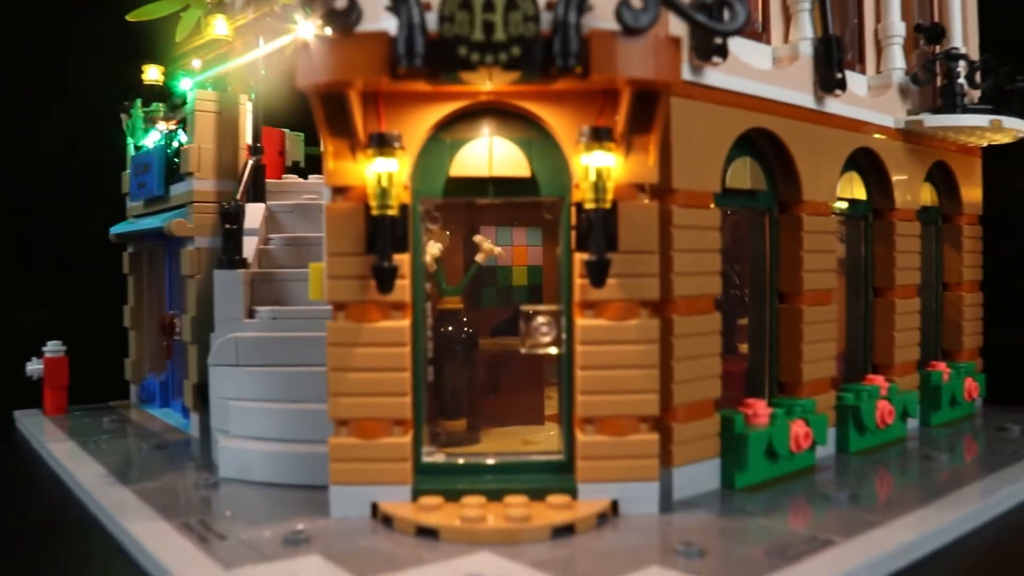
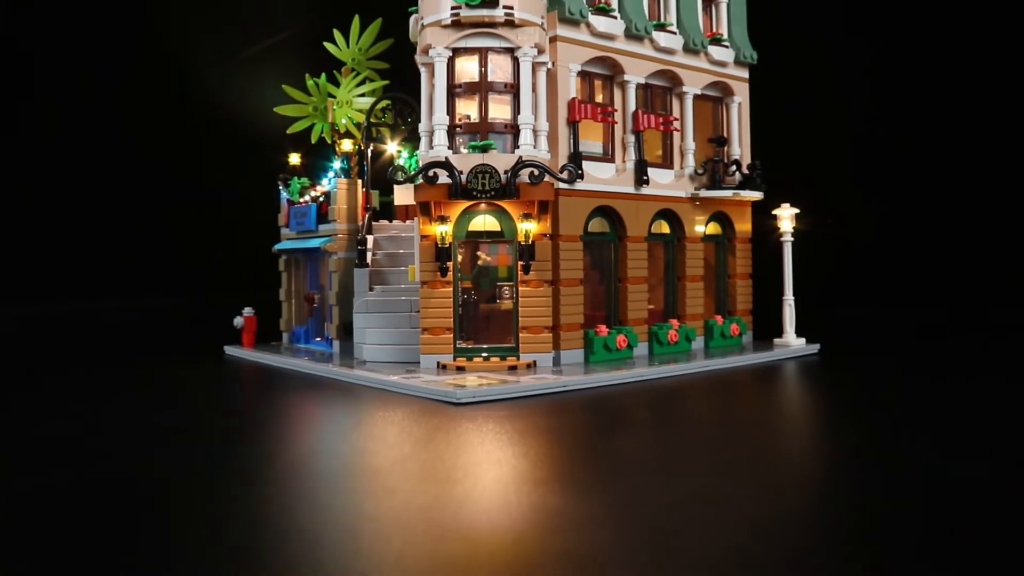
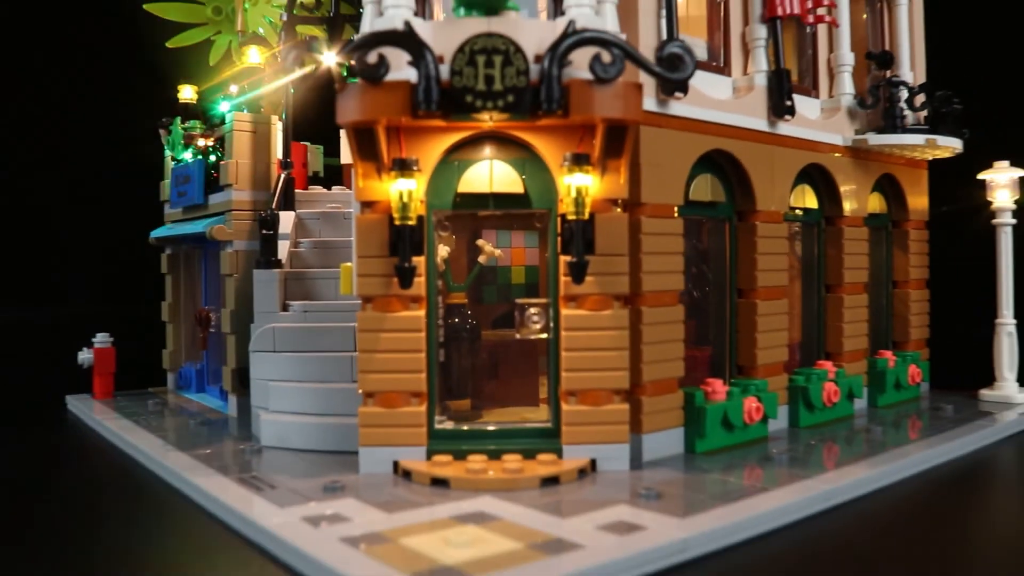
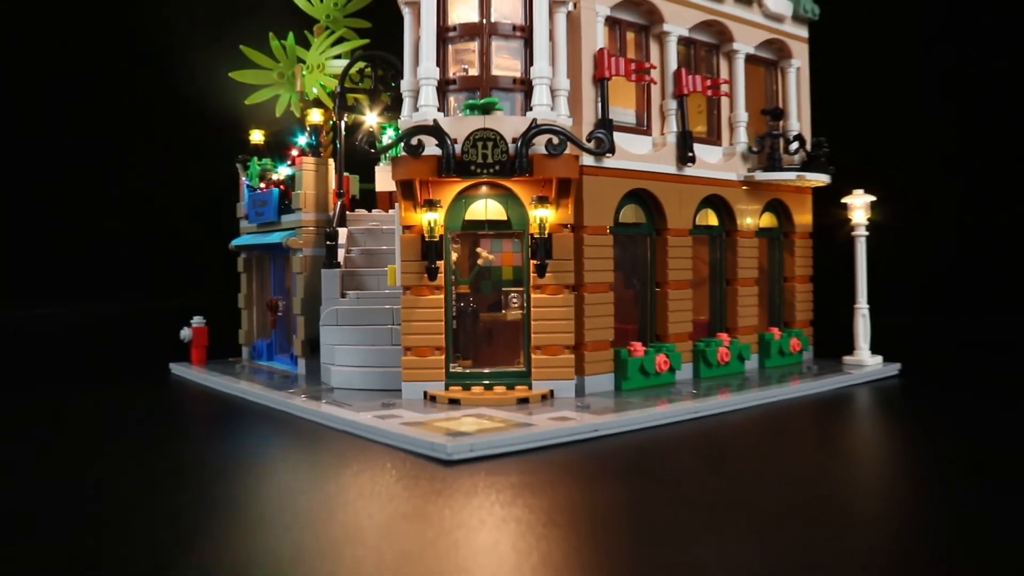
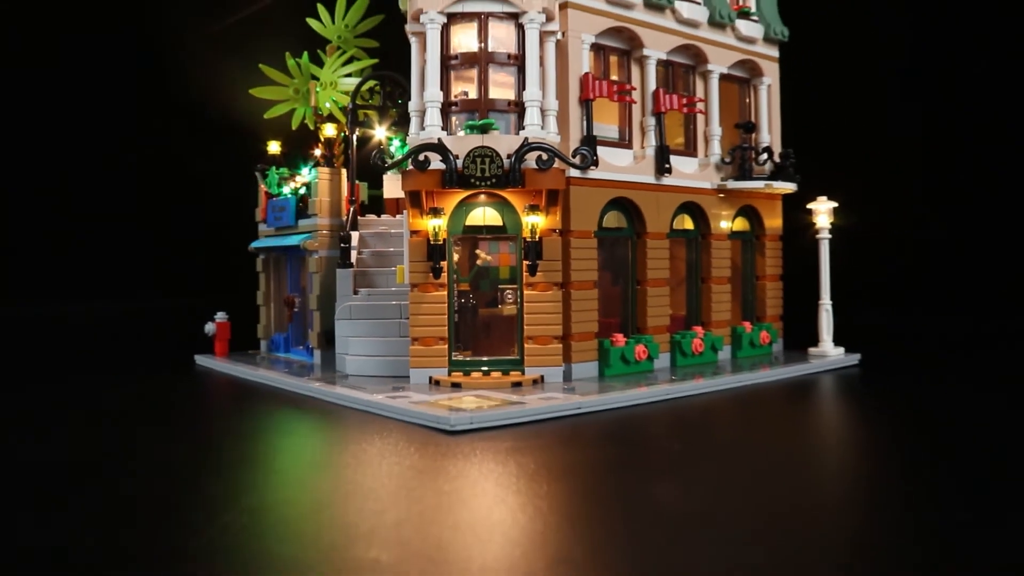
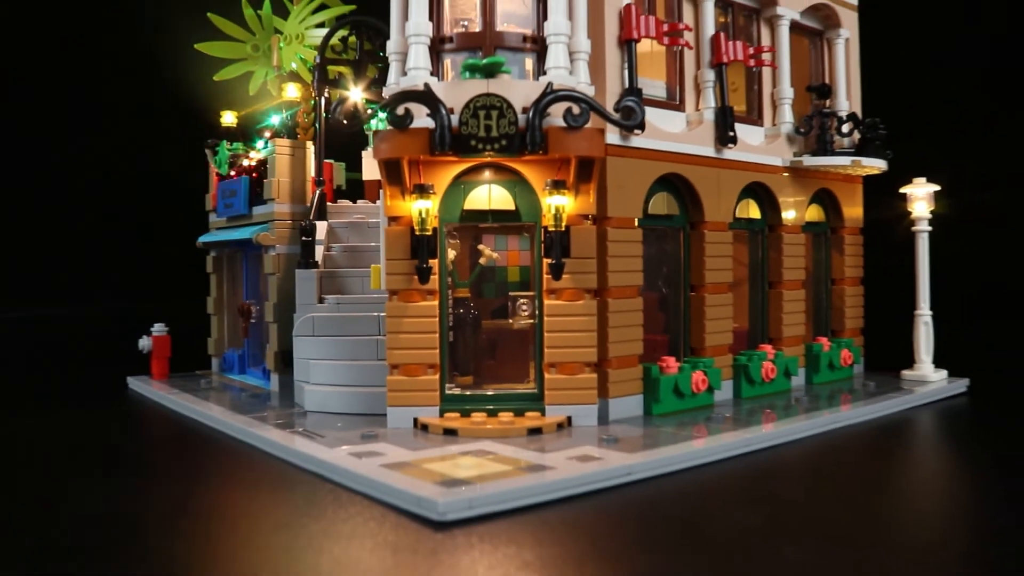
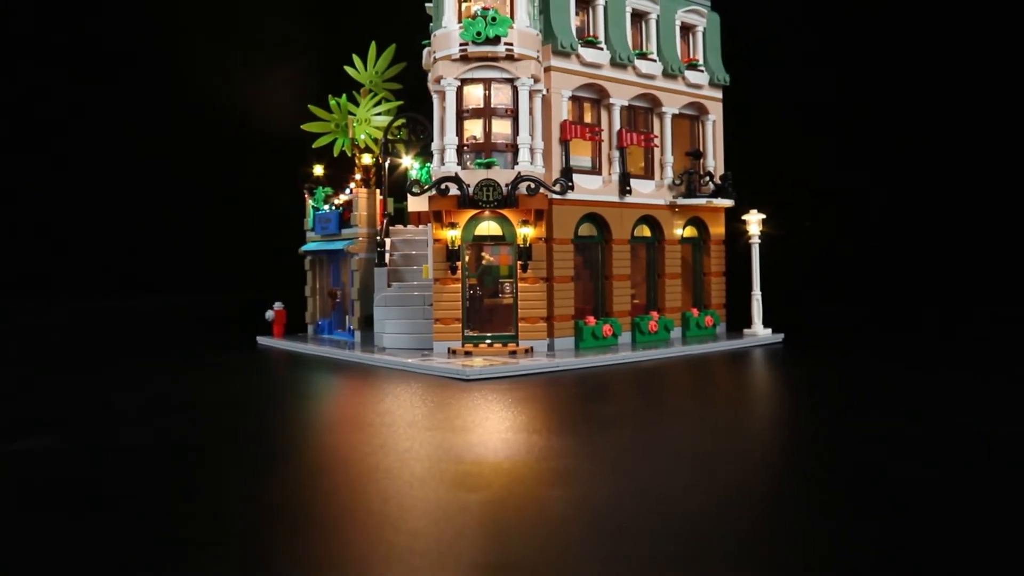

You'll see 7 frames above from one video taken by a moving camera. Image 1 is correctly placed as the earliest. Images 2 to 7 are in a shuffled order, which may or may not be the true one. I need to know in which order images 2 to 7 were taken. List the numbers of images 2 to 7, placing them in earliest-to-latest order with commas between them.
3, 6, 4, 5, 2, 7
